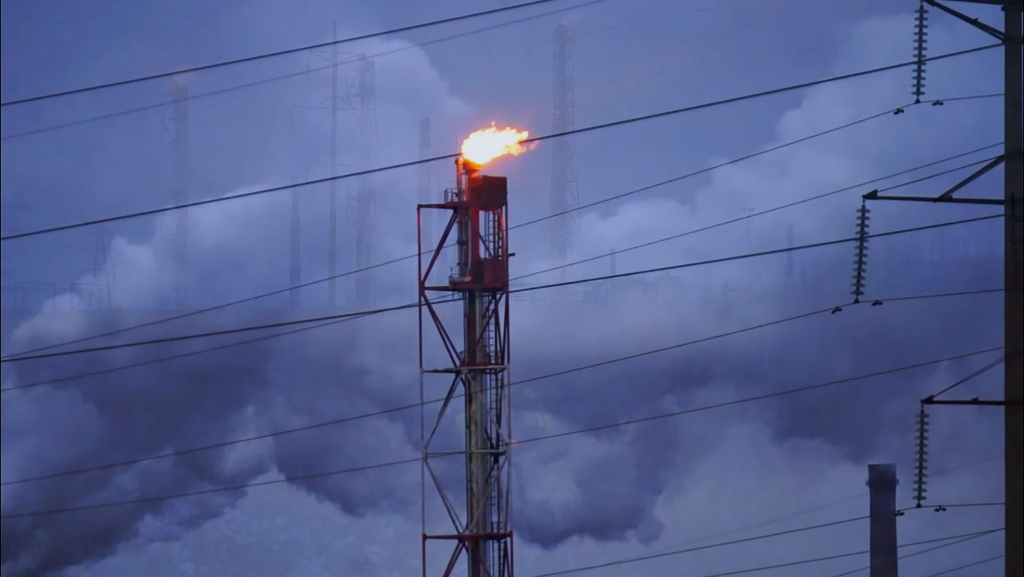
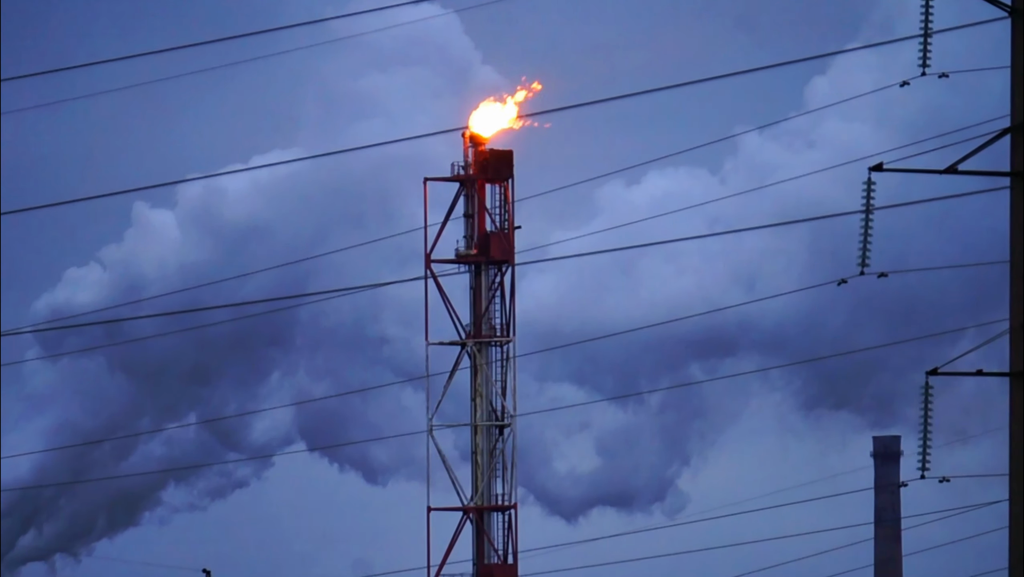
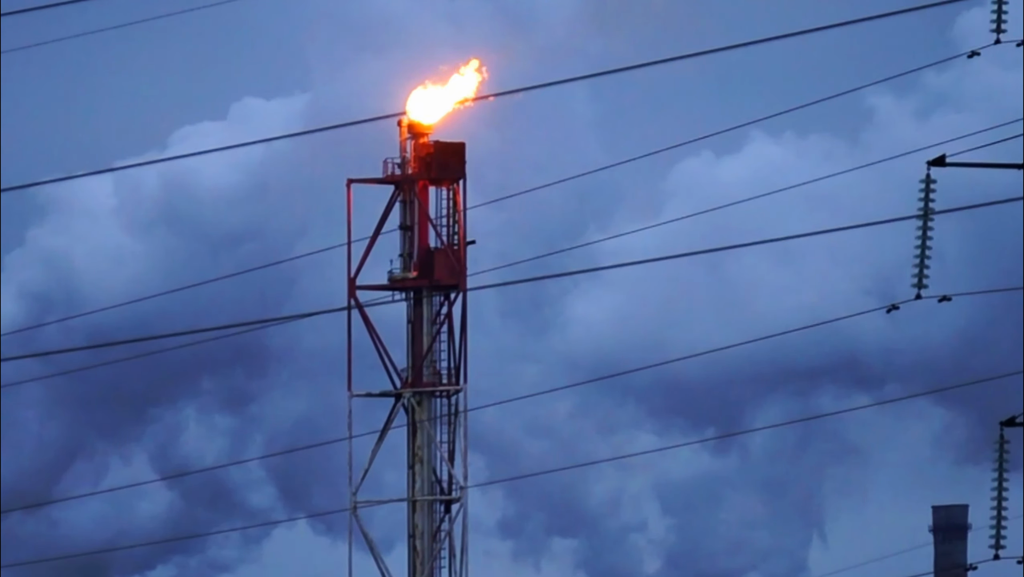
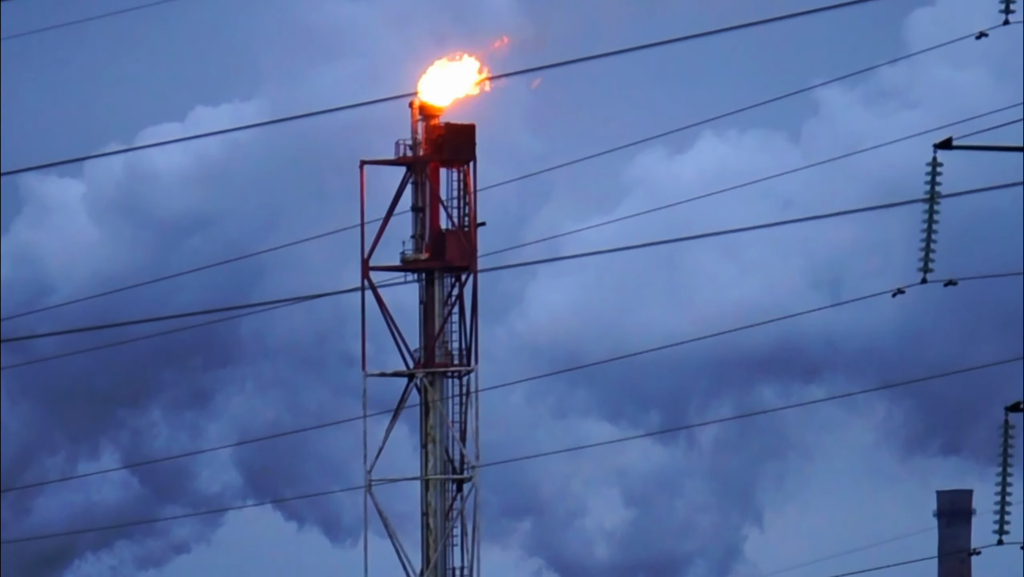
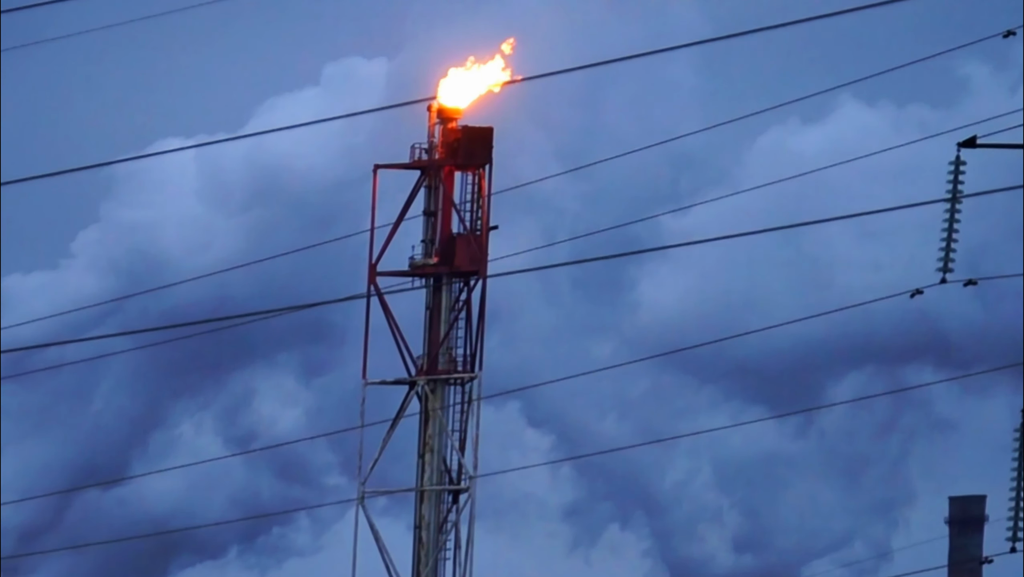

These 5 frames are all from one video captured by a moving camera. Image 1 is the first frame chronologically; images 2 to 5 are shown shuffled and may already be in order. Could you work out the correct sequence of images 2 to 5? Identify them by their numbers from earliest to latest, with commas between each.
2, 4, 3, 5
